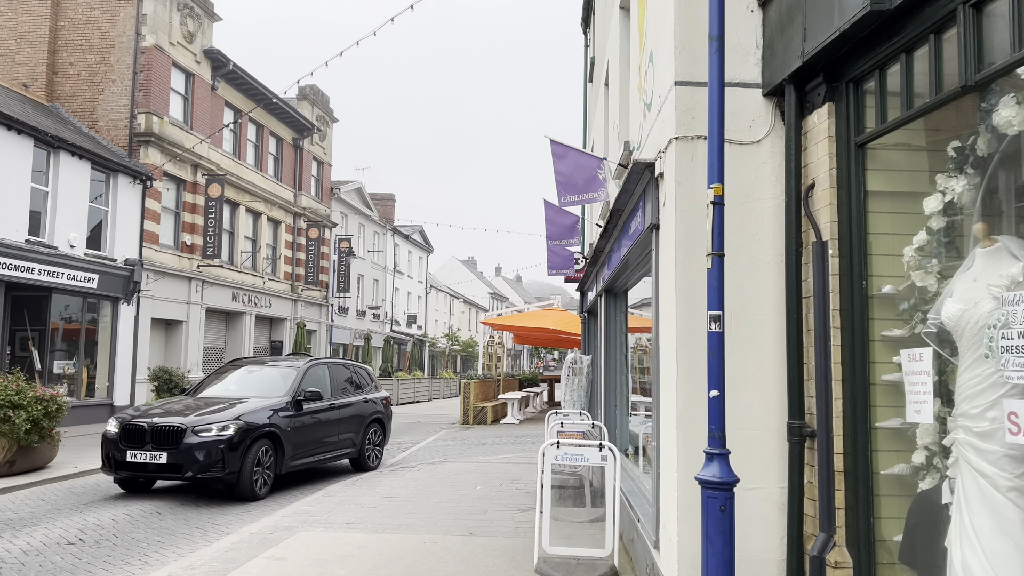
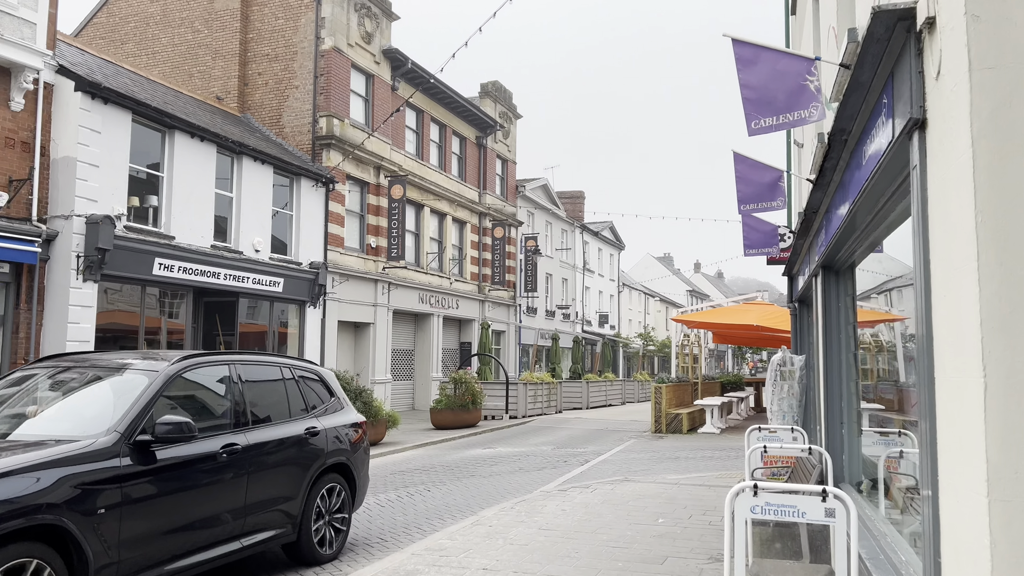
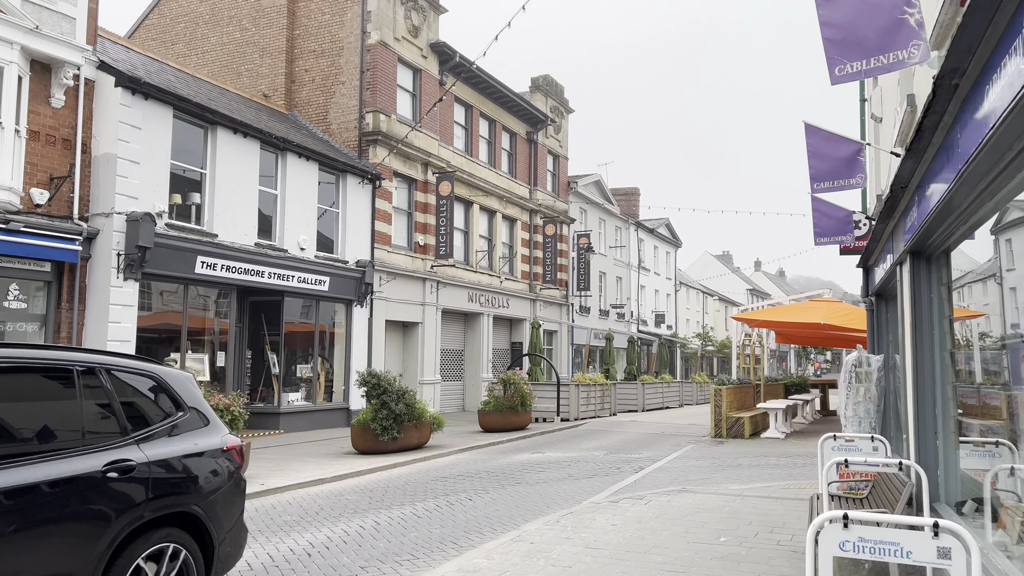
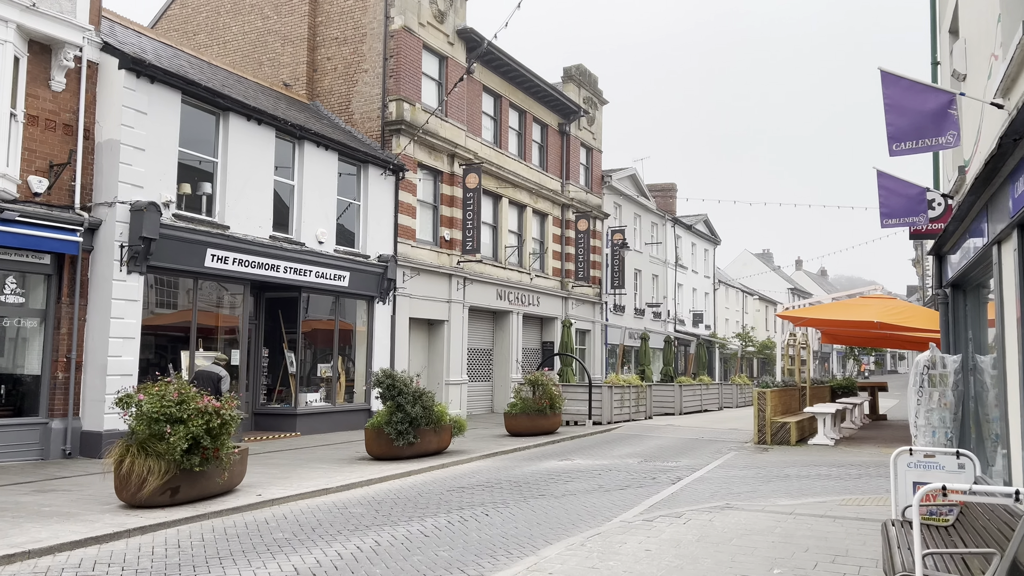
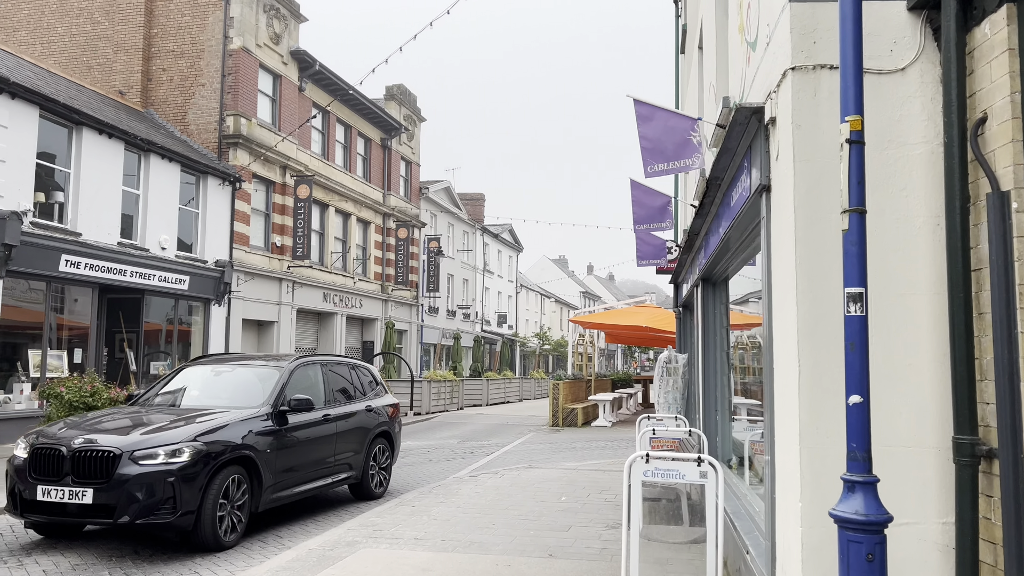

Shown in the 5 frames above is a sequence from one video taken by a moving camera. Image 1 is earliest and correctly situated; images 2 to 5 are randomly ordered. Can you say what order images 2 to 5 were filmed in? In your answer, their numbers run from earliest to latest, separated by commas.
5, 2, 3, 4
